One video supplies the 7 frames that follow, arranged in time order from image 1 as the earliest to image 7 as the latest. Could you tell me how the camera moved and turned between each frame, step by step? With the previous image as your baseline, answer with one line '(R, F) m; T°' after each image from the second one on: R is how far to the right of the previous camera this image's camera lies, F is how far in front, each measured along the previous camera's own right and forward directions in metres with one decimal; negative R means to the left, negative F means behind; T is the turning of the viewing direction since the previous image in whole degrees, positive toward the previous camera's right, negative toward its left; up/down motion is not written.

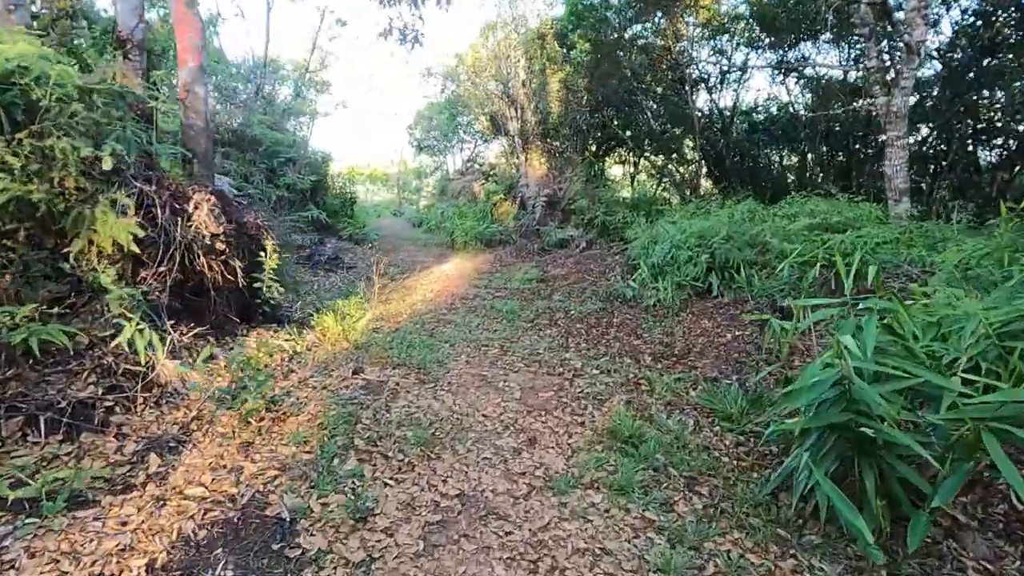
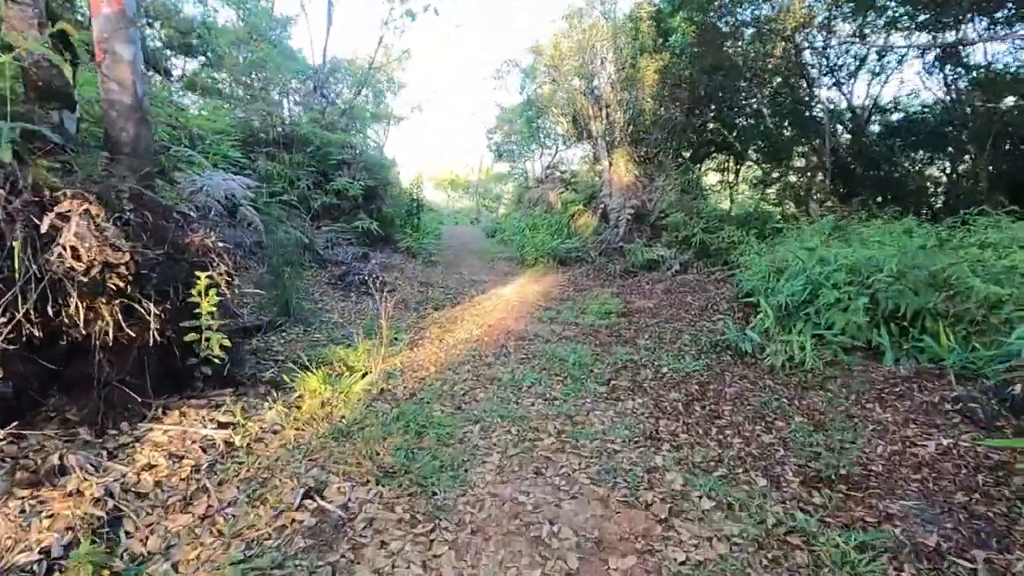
(+0.1, +1.5) m; -9°
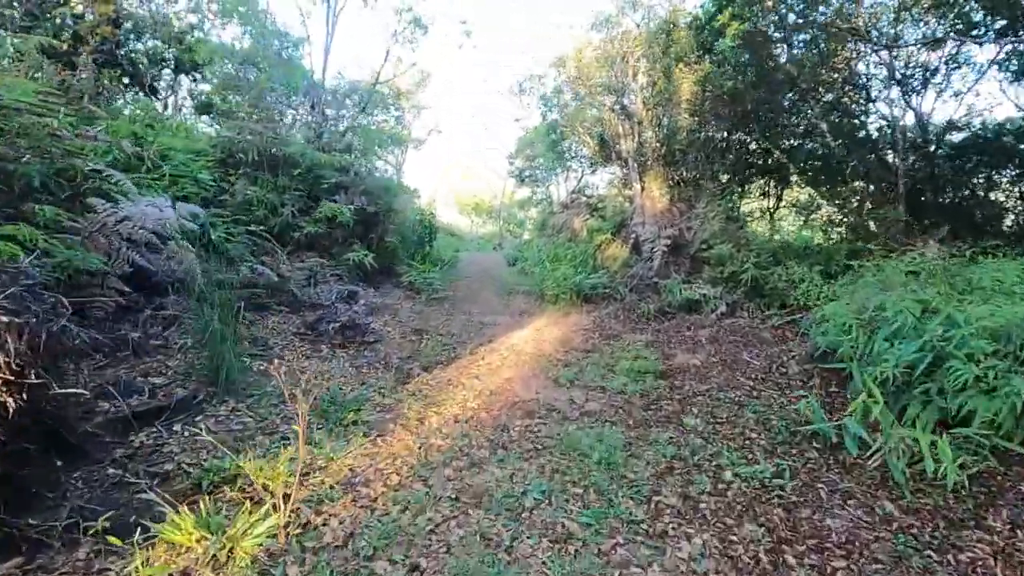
(+0.2, +1.2) m; -3°
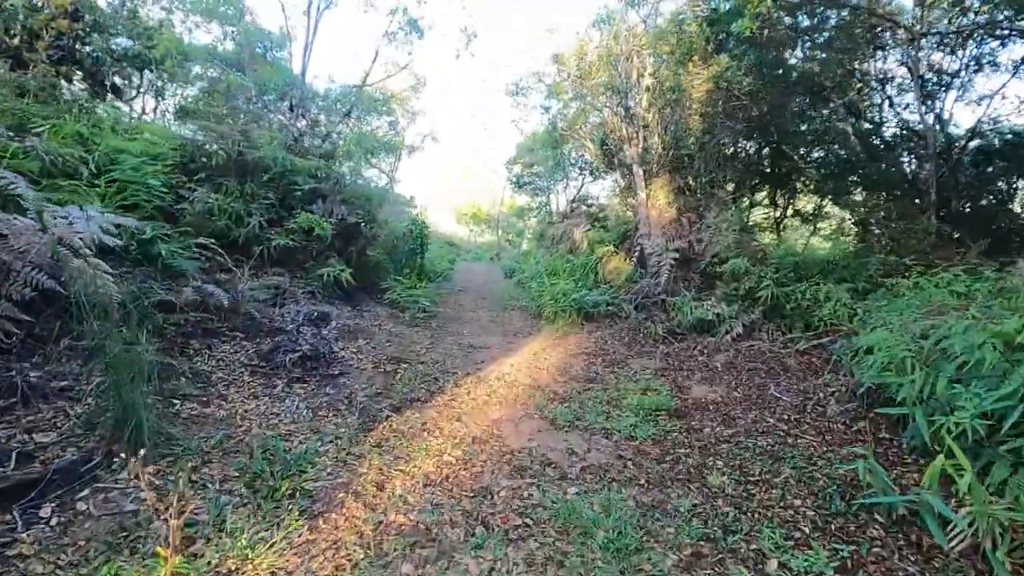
(+0.1, +0.7) m; 0°
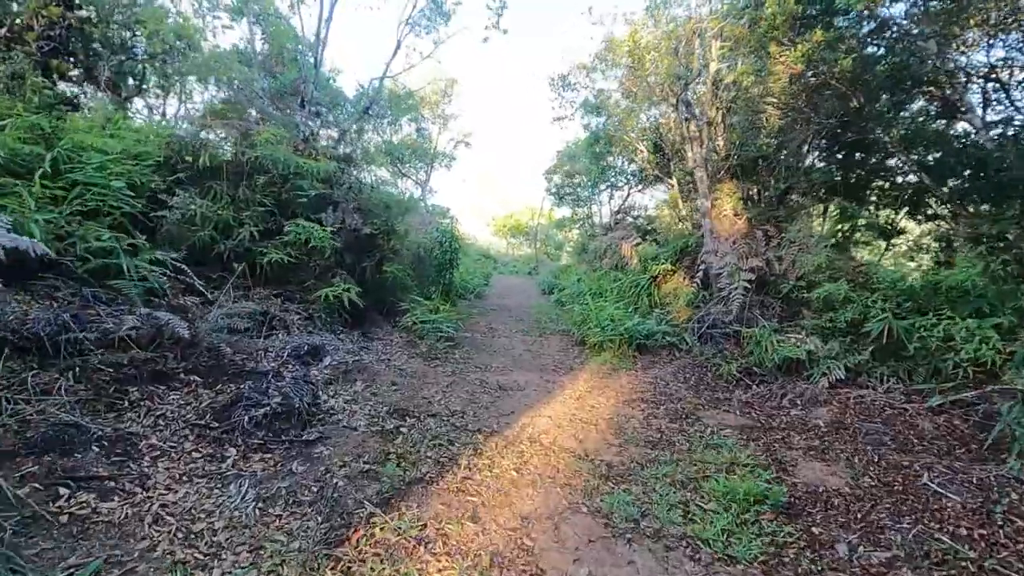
(0.0, +1.2) m; -4°
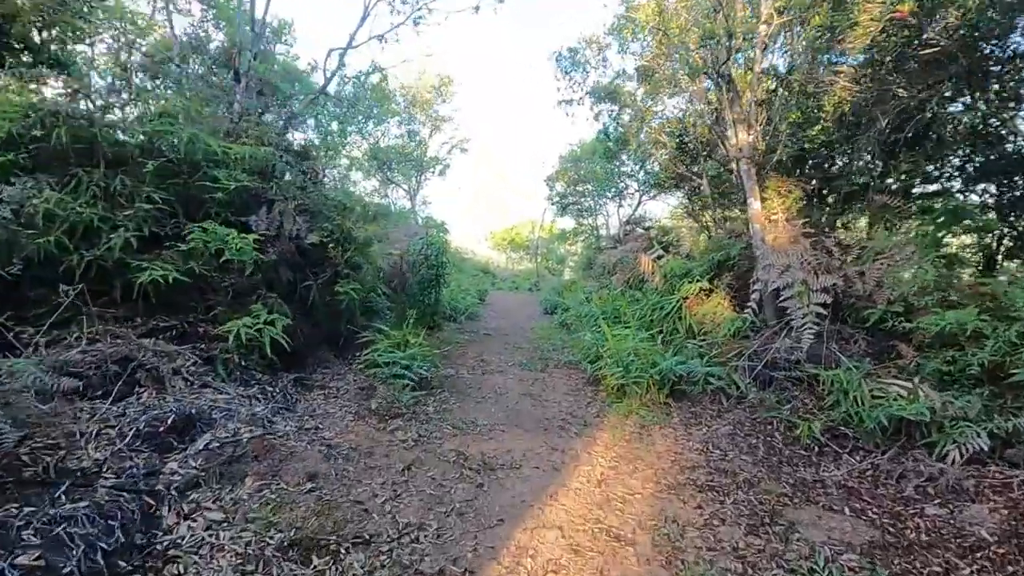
(+0.1, +1.6) m; 0°
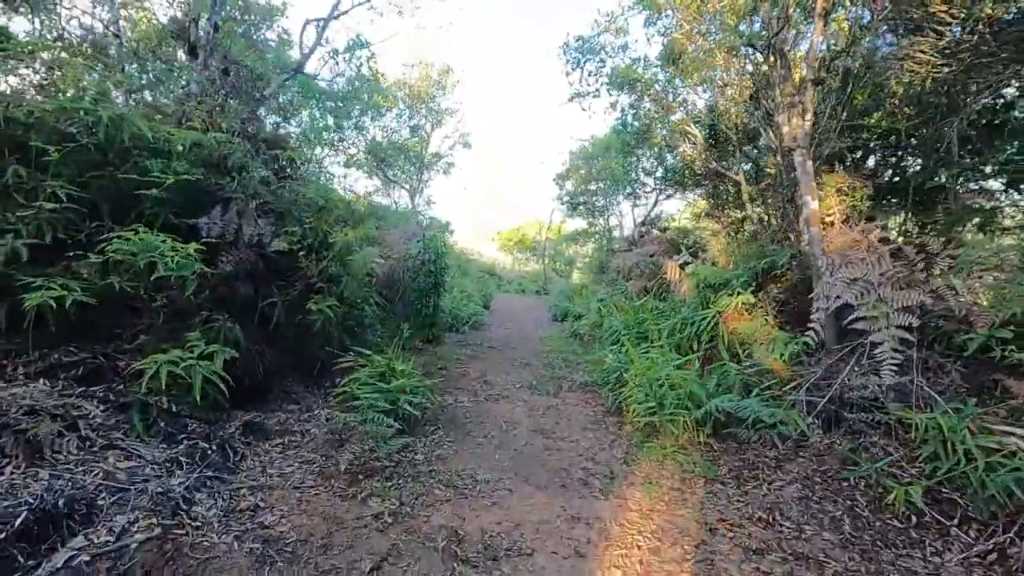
(0.0, +0.9) m; -1°
